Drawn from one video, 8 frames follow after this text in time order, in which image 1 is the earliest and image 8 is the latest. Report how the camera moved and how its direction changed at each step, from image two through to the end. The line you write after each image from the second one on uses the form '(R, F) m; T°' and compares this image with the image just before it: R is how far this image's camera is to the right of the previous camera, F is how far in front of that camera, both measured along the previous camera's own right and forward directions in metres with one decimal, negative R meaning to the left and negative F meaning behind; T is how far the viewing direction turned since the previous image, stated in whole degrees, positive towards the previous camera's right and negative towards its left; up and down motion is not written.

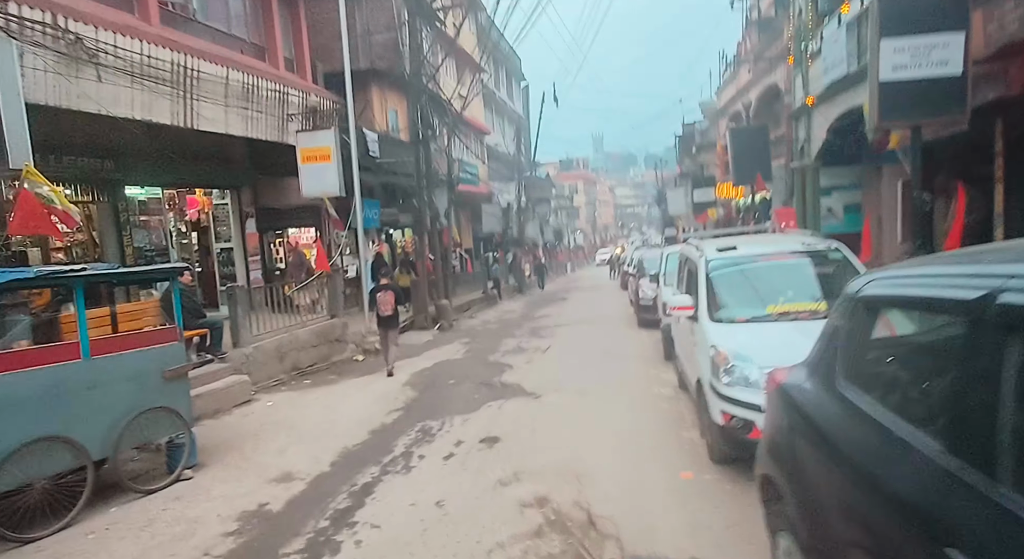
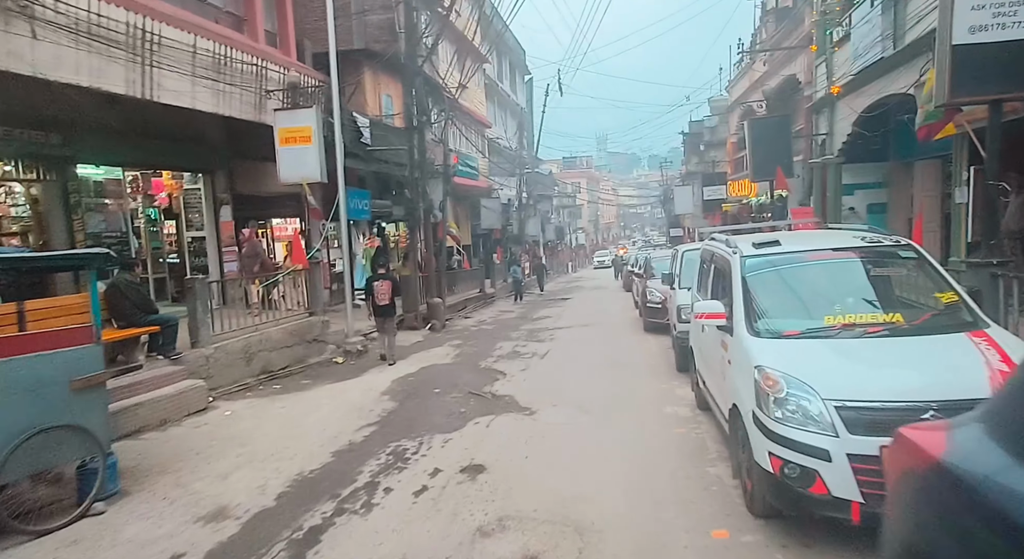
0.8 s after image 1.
(+0.1, +1.1) m; 0°
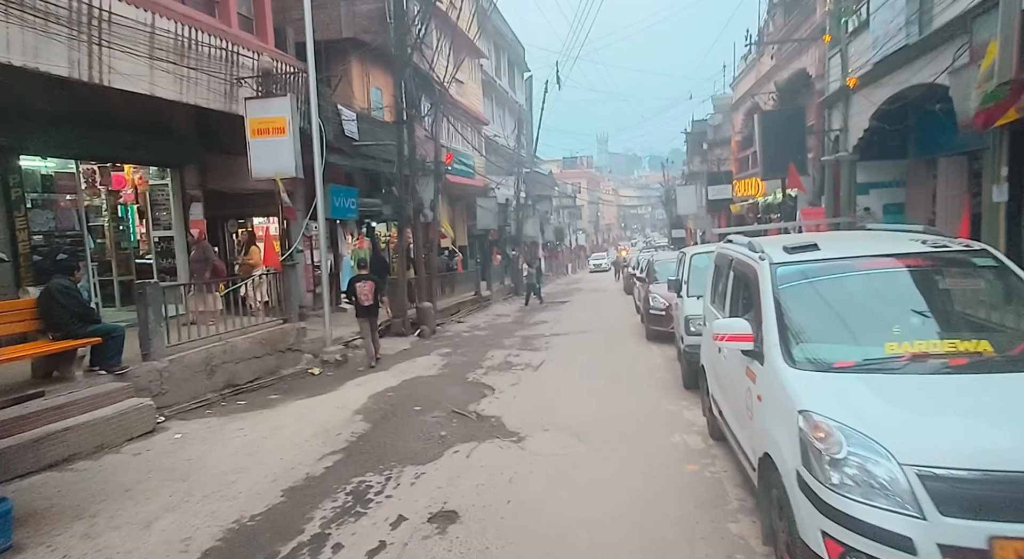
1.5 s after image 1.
(+0.2, +0.9) m; 0°
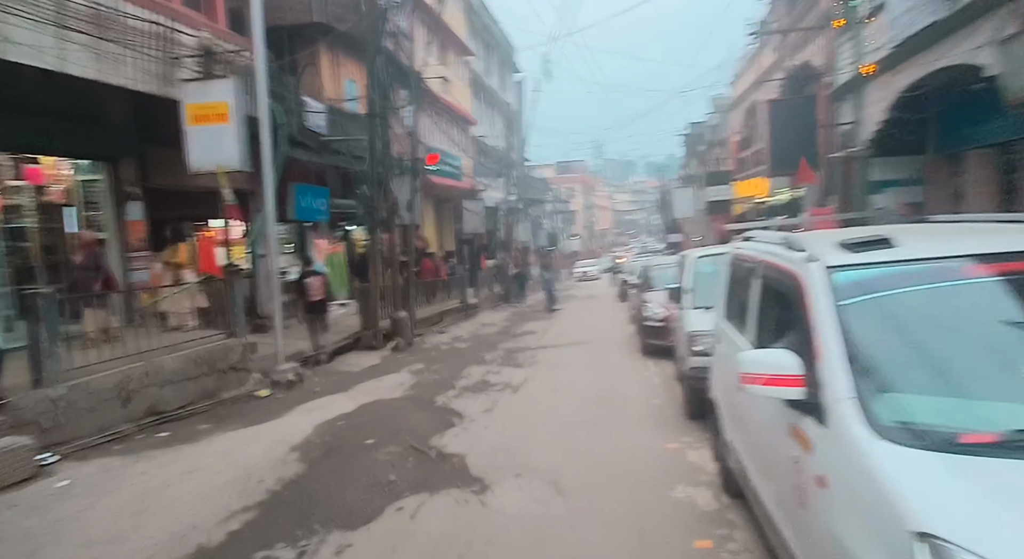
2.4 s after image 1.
(+0.3, +1.3) m; 0°
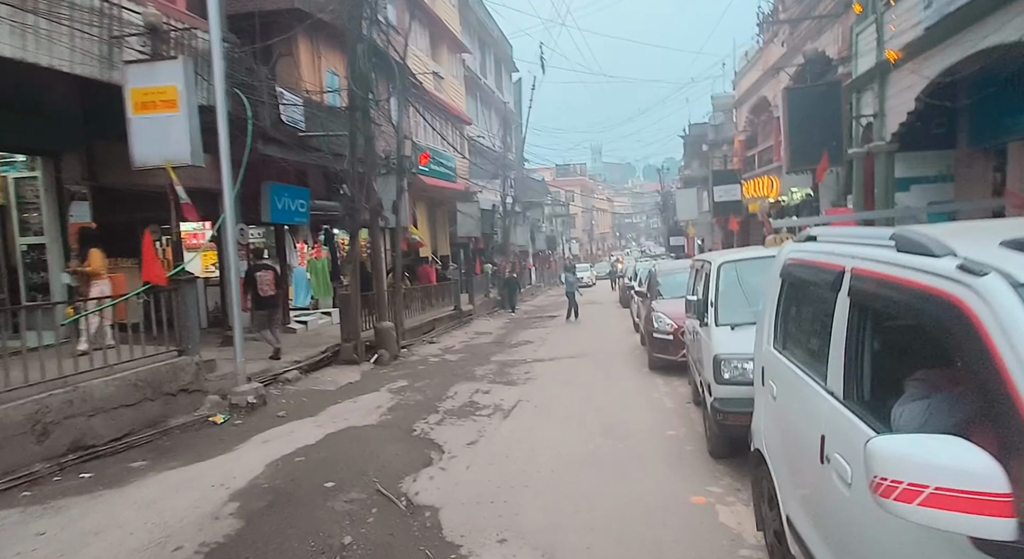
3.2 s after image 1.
(+0.1, +1.1) m; 0°
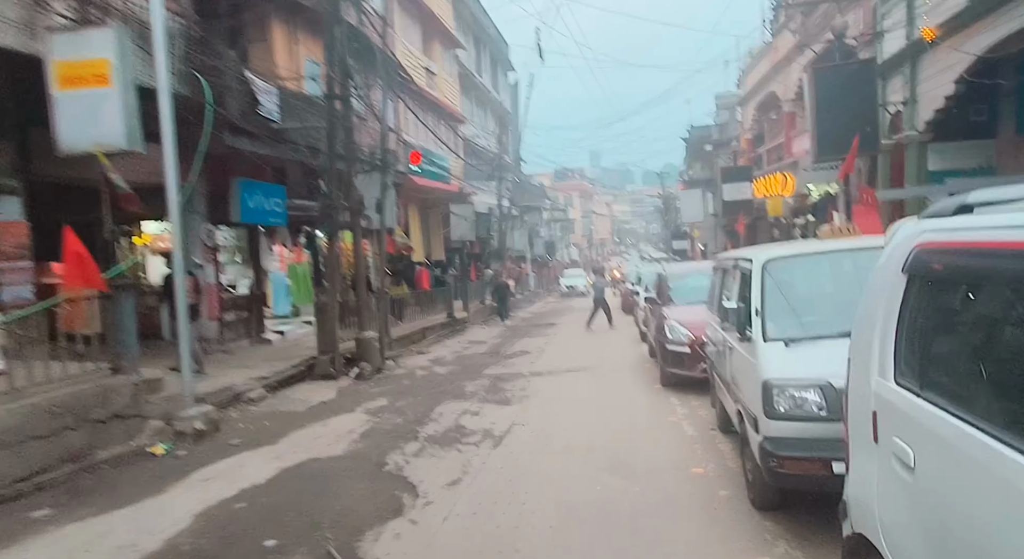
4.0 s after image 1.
(+0.1, +1.2) m; 0°
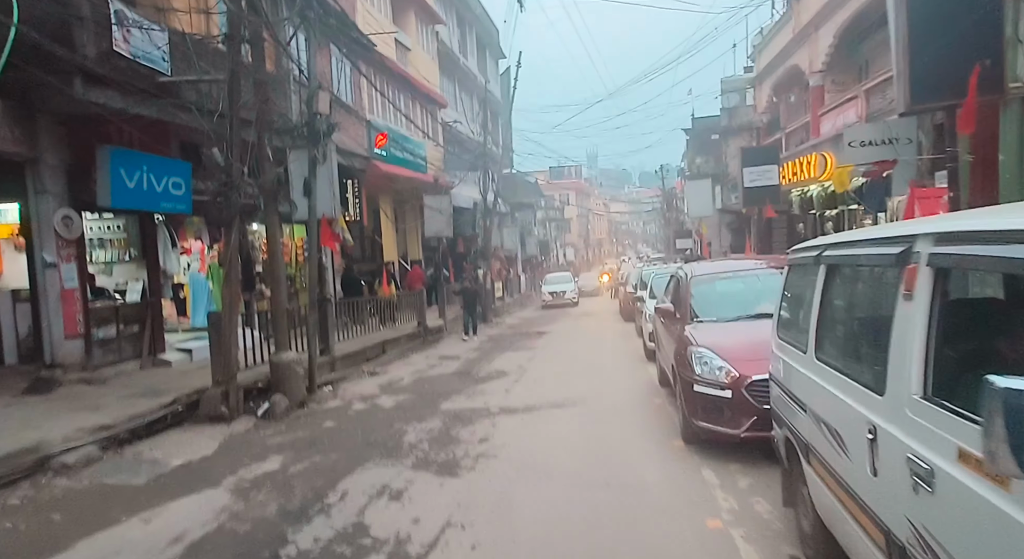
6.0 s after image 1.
(+0.5, +3.0) m; 0°
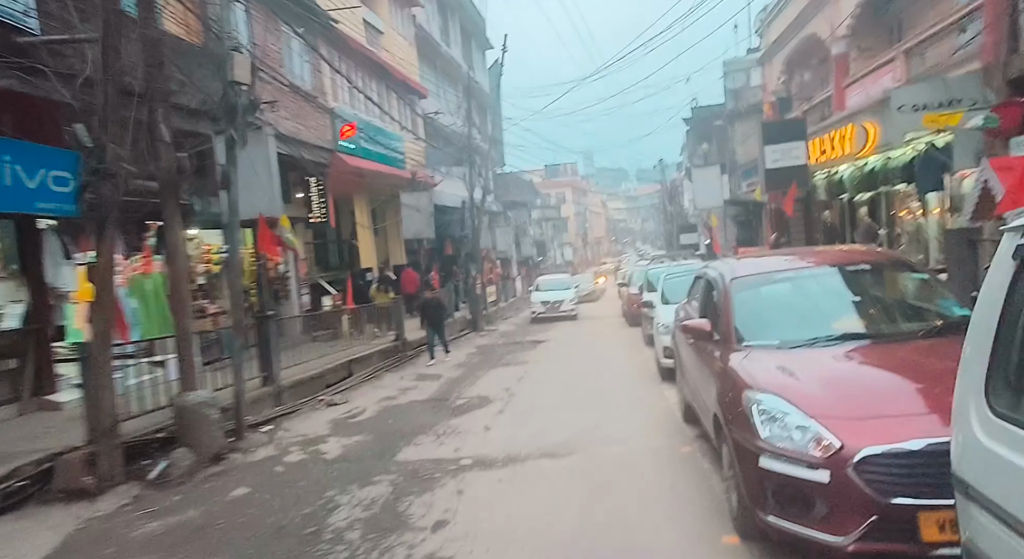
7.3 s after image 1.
(+0.3, +2.1) m; 0°
